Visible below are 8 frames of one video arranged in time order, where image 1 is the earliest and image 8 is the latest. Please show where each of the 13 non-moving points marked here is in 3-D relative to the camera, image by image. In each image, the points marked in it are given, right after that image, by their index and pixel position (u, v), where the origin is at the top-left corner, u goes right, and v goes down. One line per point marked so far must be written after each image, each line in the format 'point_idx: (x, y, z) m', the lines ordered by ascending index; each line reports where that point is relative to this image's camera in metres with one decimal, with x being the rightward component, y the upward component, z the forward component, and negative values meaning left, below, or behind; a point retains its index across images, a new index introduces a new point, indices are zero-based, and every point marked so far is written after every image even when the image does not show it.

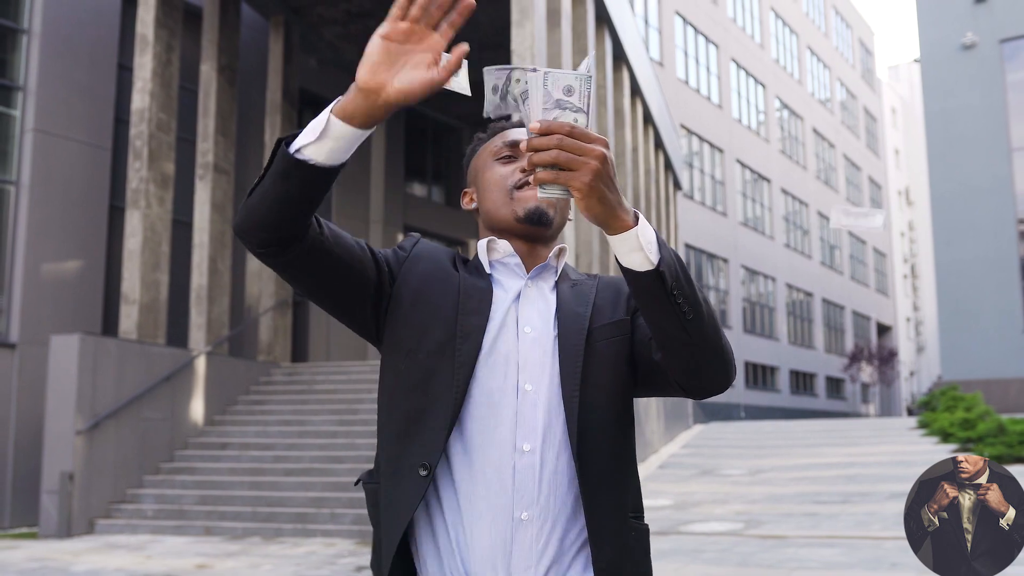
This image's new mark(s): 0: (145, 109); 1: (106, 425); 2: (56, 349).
0: (-5.1, +2.5, +12.7) m
1: (-5.0, -1.7, +11.4) m
2: (-5.6, -0.8, +11.2) m
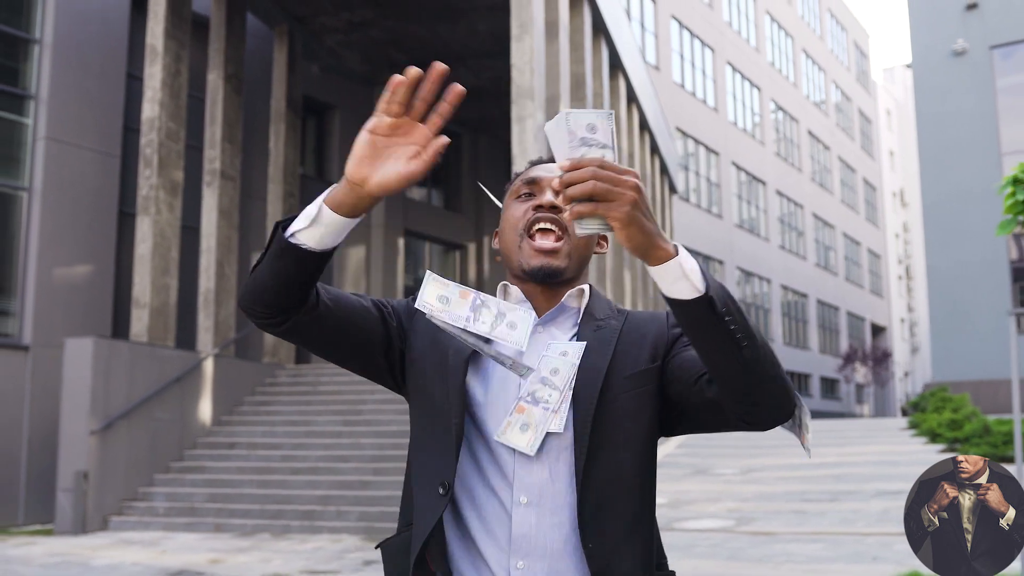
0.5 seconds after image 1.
0: (-5.1, +2.4, +13.1) m
1: (-5.0, -1.8, +11.7) m
2: (-5.6, -0.8, +11.6) m
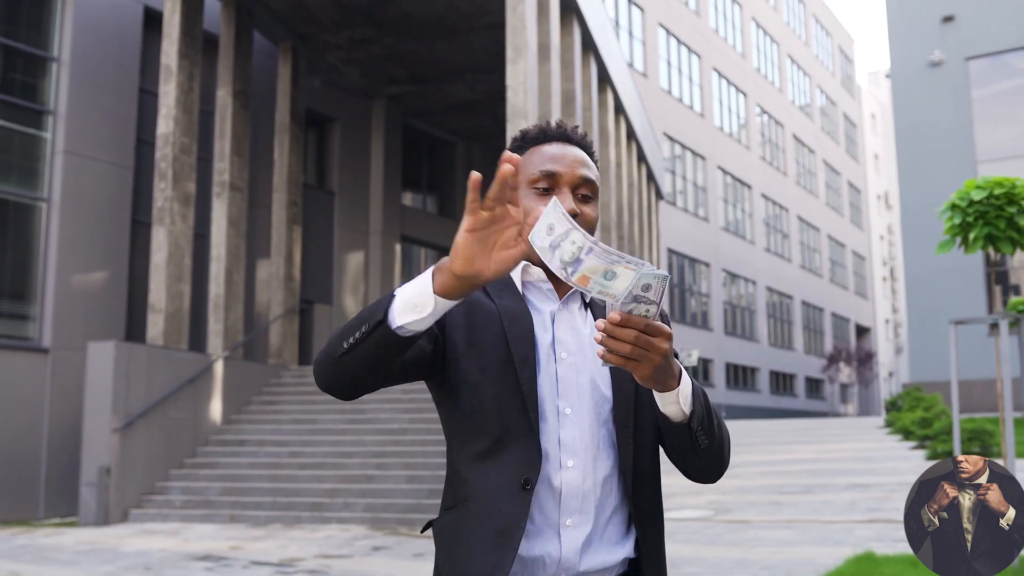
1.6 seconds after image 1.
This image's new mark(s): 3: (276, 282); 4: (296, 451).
0: (-5.2, +2.3, +13.9) m
1: (-5.1, -1.8, +12.5) m
2: (-5.6, -0.9, +12.3) m
3: (-4.3, +0.1, +16.9) m
4: (-3.1, -2.3, +13.1) m
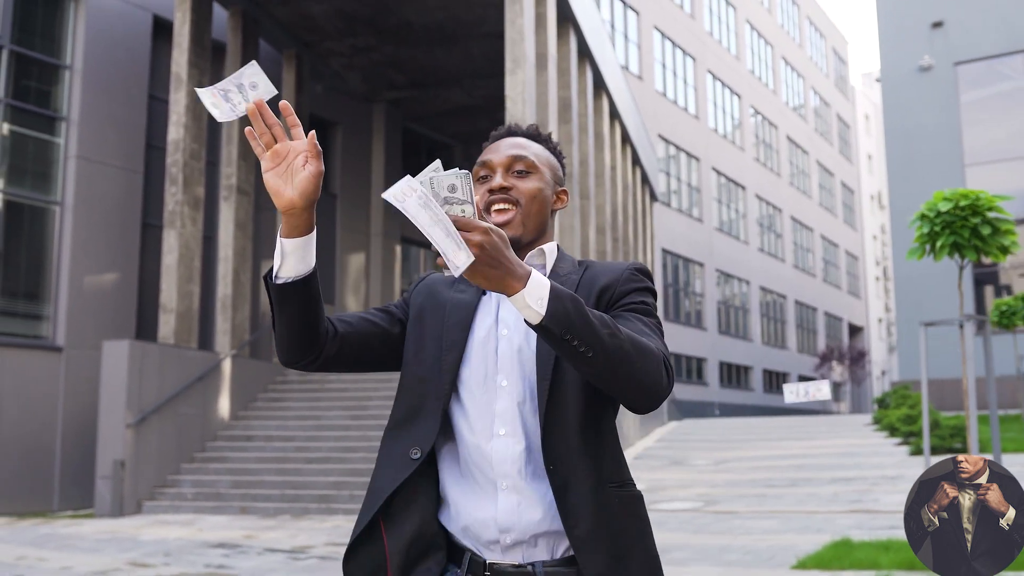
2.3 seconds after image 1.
0: (-5.2, +2.3, +14.4) m
1: (-5.1, -1.9, +13.0) m
2: (-5.6, -0.9, +12.8) m
3: (-4.4, +0.1, +17.4) m
4: (-3.1, -2.4, +13.7) m
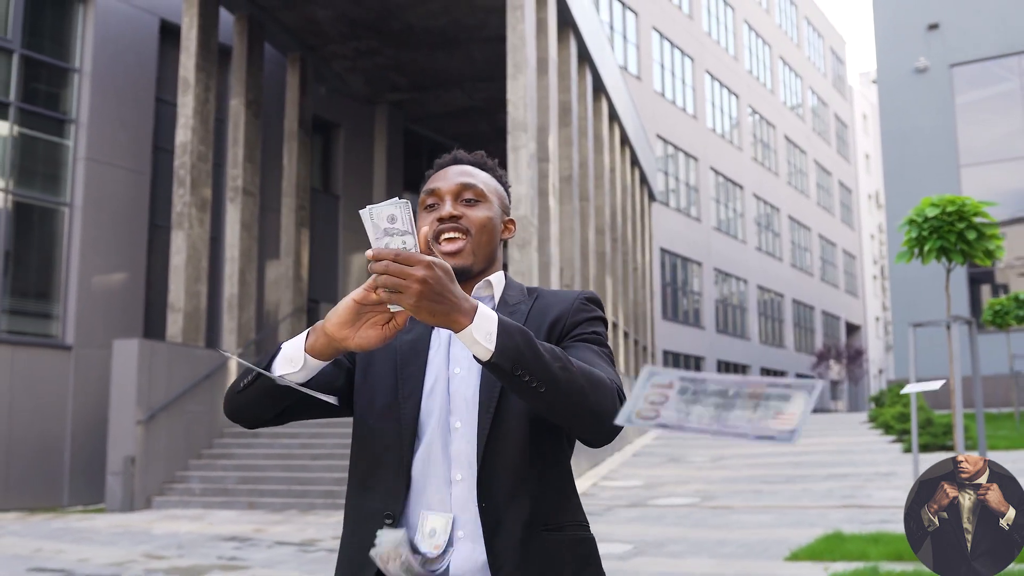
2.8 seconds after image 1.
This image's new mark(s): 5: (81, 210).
0: (-5.2, +2.3, +14.6) m
1: (-5.1, -1.9, +13.3) m
2: (-5.6, -0.9, +13.1) m
3: (-4.3, +0.1, +17.7) m
4: (-3.1, -2.4, +13.9) m
5: (-7.2, +1.3, +15.3) m
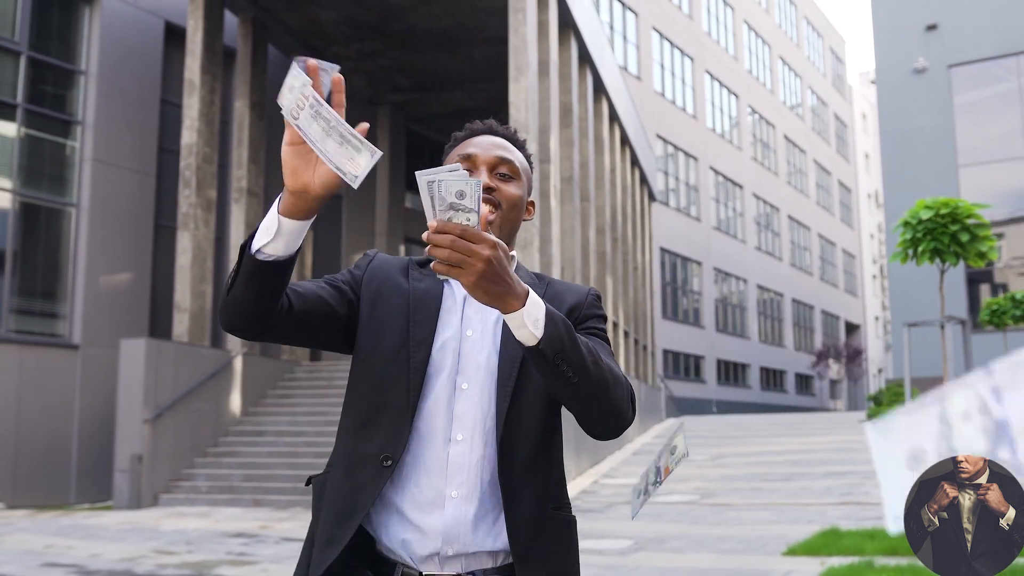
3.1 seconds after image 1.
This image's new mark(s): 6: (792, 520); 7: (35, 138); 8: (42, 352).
0: (-5.2, +2.3, +14.8) m
1: (-5.1, -1.9, +13.5) m
2: (-5.6, -0.9, +13.3) m
3: (-4.3, +0.1, +17.8) m
4: (-3.1, -2.4, +14.1) m
5: (-7.2, +1.3, +15.4) m
6: (+3.0, -2.5, +9.8) m
7: (-7.8, +2.5, +15.0) m
8: (-7.5, -1.0, +14.6) m
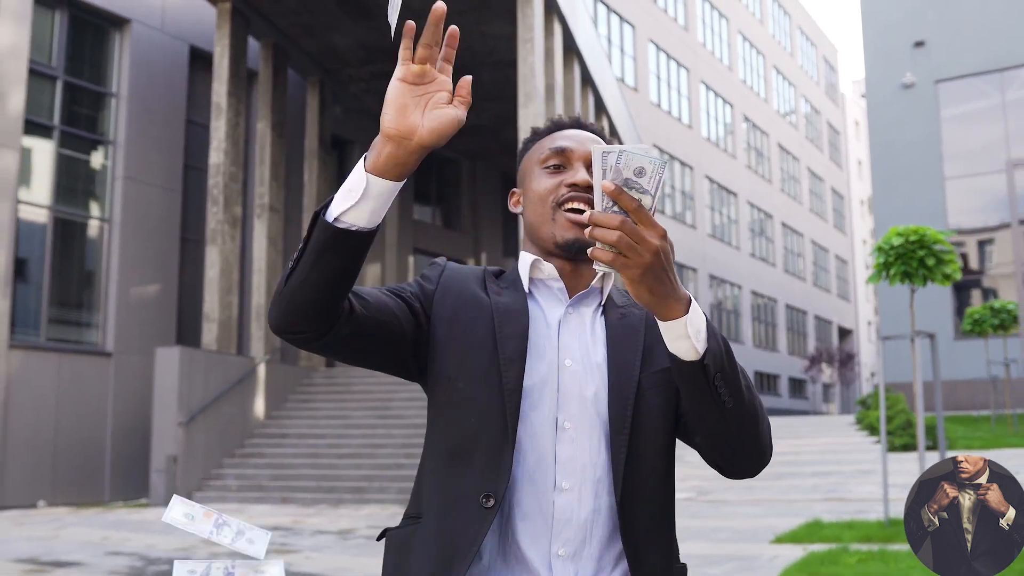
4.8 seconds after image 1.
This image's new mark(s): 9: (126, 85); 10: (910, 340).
0: (-5.0, +2.1, +15.7) m
1: (-4.9, -2.0, +14.4) m
2: (-5.5, -1.1, +14.2) m
3: (-4.2, -0.1, +18.8) m
4: (-2.9, -2.6, +15.1) m
5: (-7.0, +1.1, +16.4) m
6: (+3.2, -2.7, +10.8) m
7: (-7.7, +2.3, +15.9) m
8: (-7.4, -1.2, +15.5) m
9: (-7.0, +3.7, +16.7) m
10: (+4.1, -0.5, +9.4) m
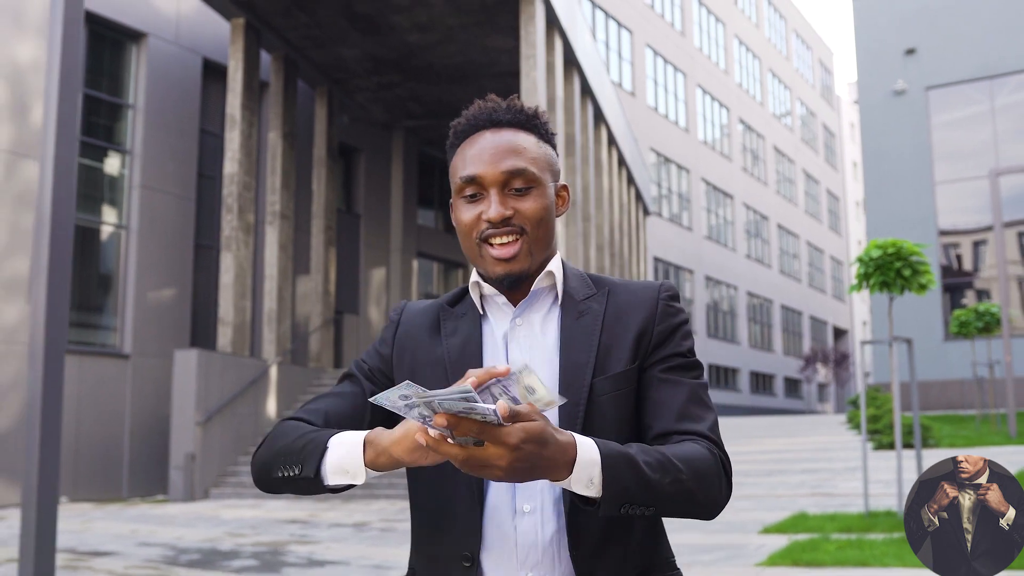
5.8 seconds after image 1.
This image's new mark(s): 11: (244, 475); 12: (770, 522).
0: (-5.0, +2.1, +16.4) m
1: (-4.9, -2.1, +15.0) m
2: (-5.4, -1.2, +14.8) m
3: (-4.2, -0.2, +19.4) m
4: (-2.9, -2.6, +15.7) m
5: (-7.0, +1.0, +17.0) m
6: (+3.2, -2.8, +11.5) m
7: (-7.6, +2.2, +16.6) m
8: (-7.3, -1.3, +16.2) m
9: (-7.0, +3.6, +17.4) m
10: (+4.2, -0.6, +10.0) m
11: (-4.4, -3.1, +15.2) m
12: (+2.9, -2.6, +10.3) m
